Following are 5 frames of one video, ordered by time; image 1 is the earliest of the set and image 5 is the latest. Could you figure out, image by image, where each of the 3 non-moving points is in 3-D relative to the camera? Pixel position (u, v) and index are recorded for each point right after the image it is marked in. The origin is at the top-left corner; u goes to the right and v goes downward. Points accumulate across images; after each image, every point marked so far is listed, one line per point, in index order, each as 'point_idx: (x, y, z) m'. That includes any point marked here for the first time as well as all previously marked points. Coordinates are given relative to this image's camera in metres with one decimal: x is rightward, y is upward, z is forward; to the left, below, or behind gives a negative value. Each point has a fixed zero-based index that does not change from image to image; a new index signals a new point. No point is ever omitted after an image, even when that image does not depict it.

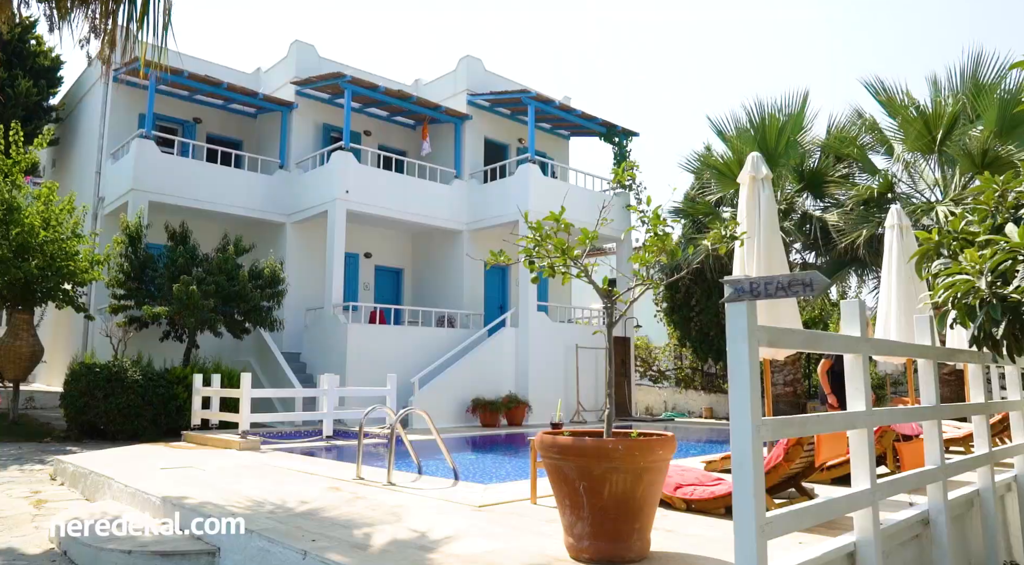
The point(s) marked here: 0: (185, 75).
0: (-6.5, +4.1, +15.3) m
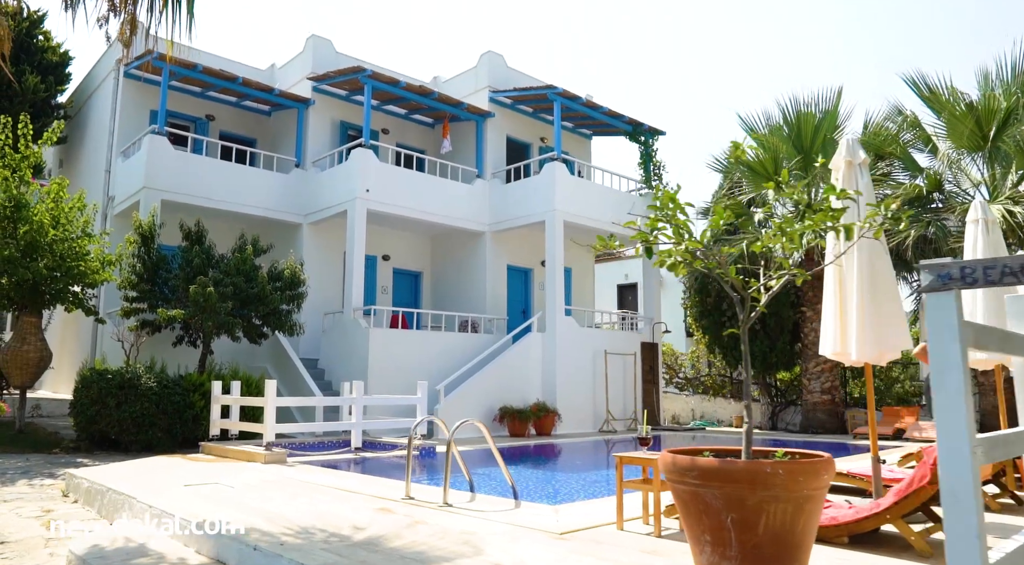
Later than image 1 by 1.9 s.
0: (-6.0, +4.1, +14.7) m
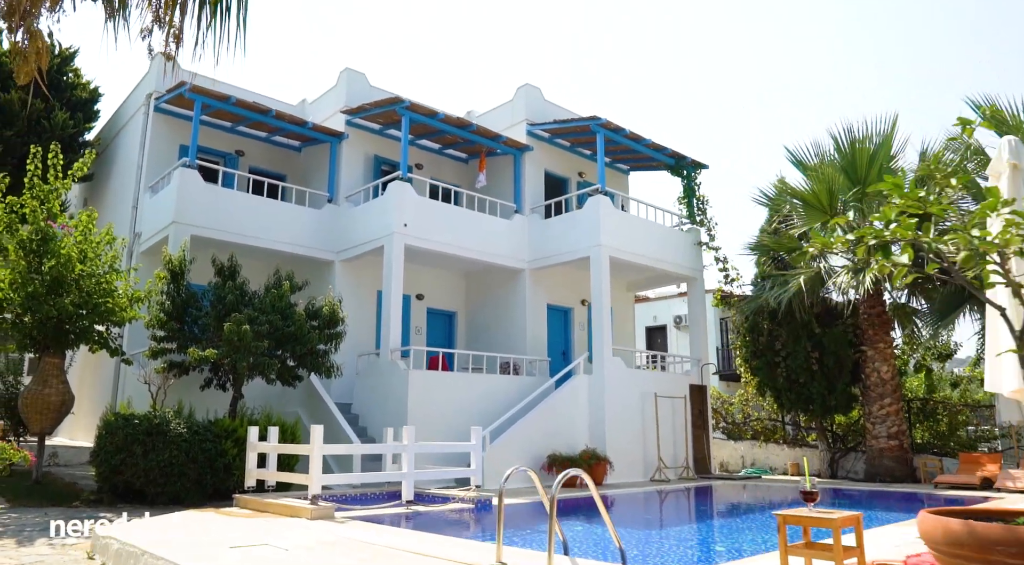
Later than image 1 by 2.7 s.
0: (-5.2, +3.4, +14.2) m
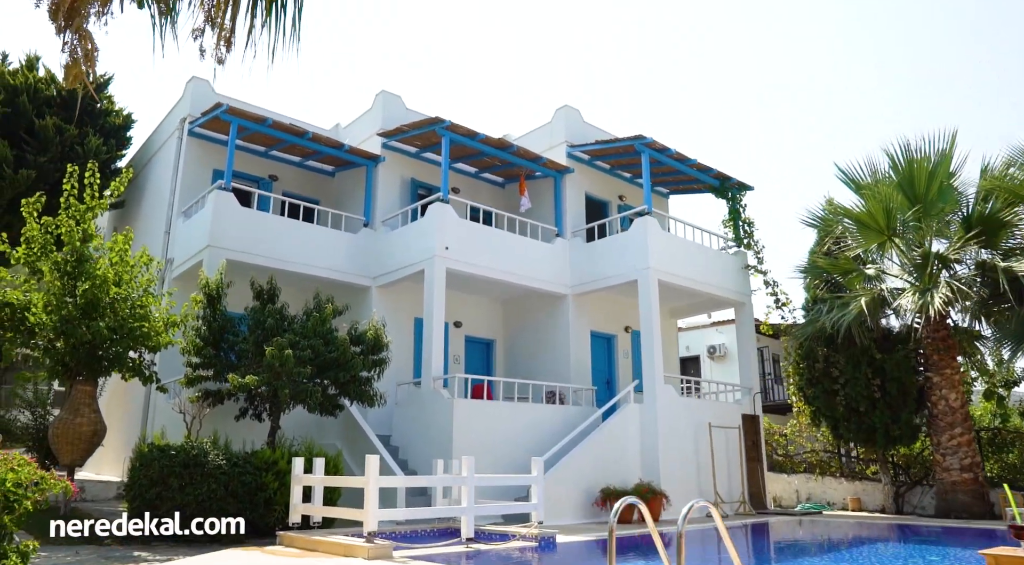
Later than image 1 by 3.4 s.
0: (-4.4, +2.9, +13.8) m
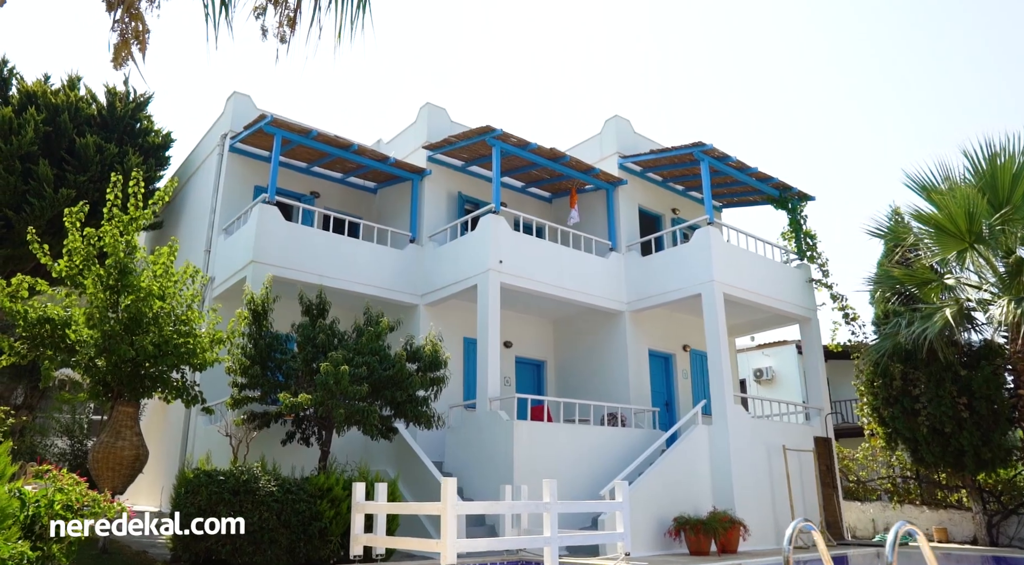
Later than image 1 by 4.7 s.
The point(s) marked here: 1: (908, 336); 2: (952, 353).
0: (-3.4, +2.6, +13.3) m
1: (+7.0, -1.0, +13.6) m
2: (+7.9, -1.3, +13.7) m
